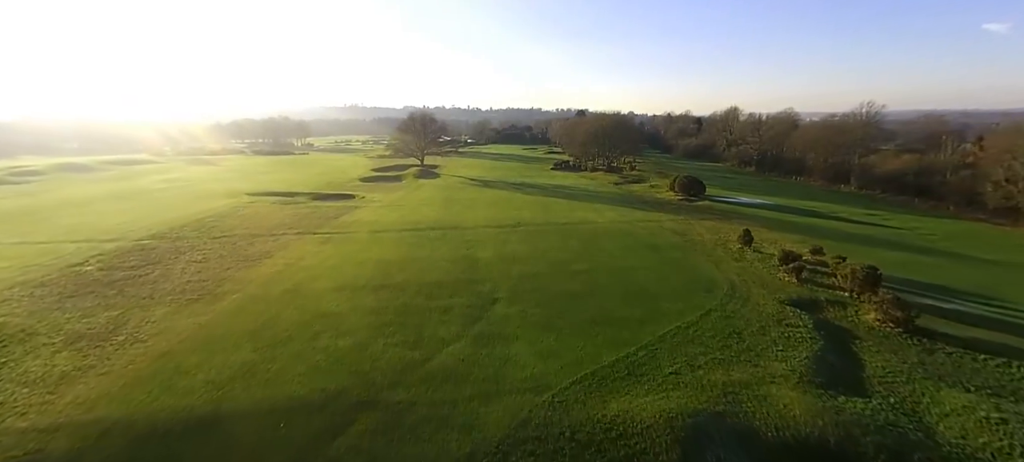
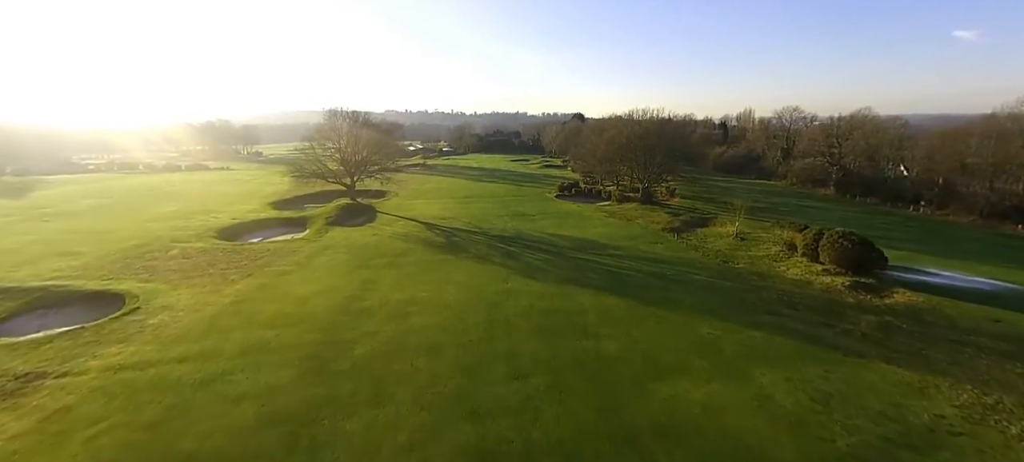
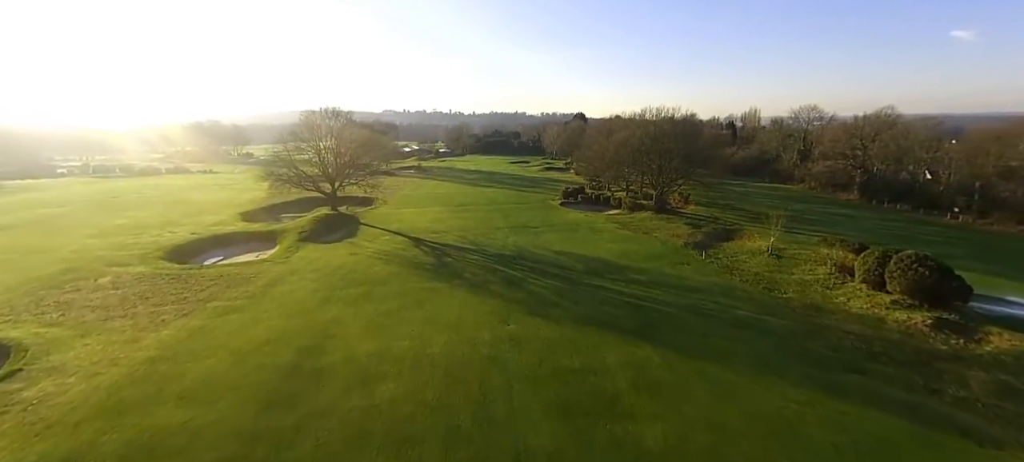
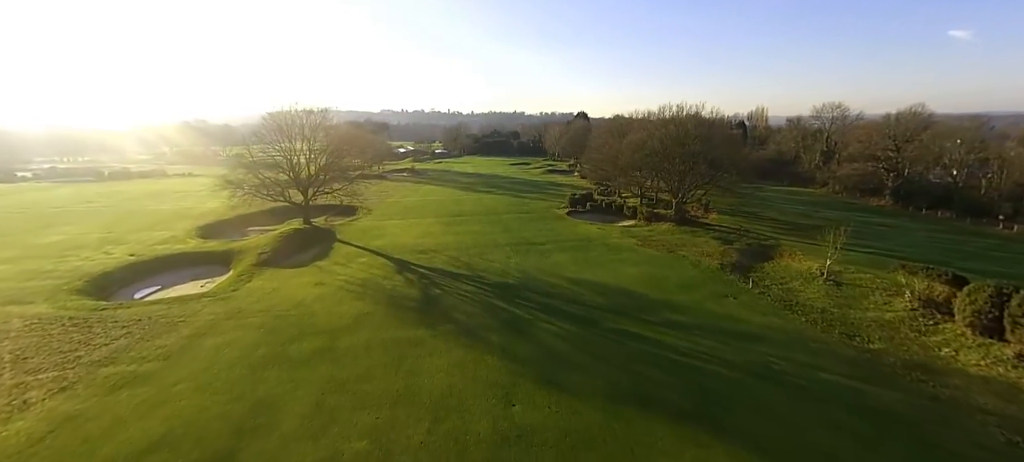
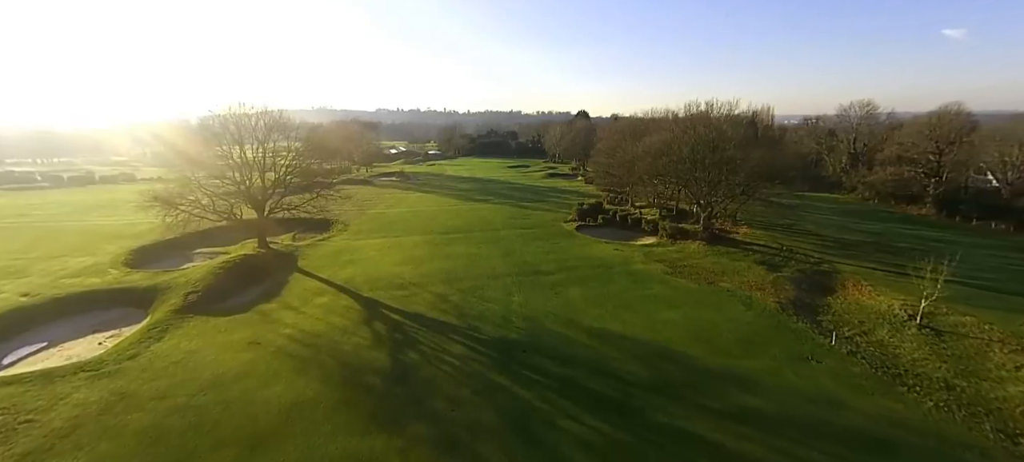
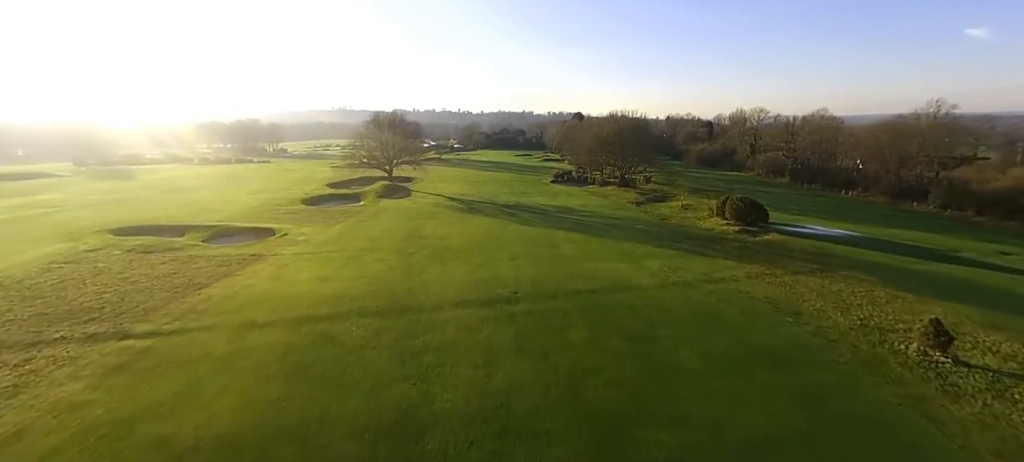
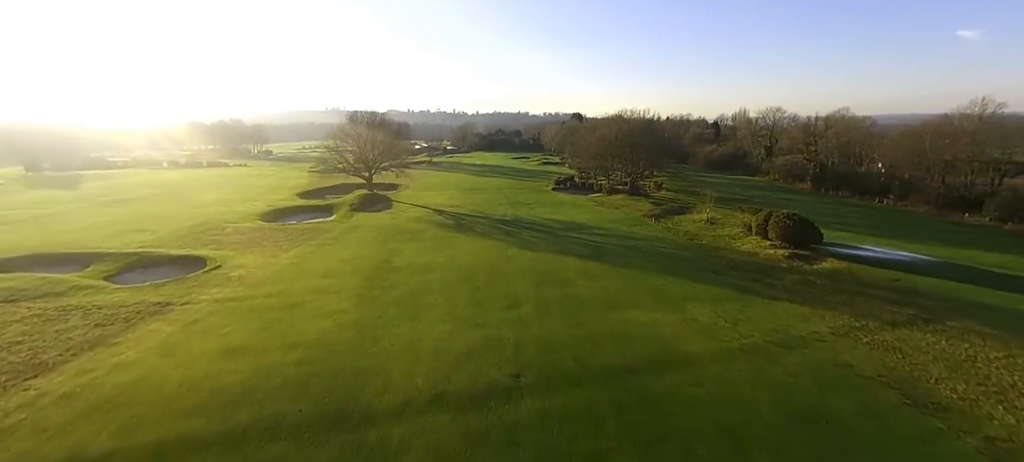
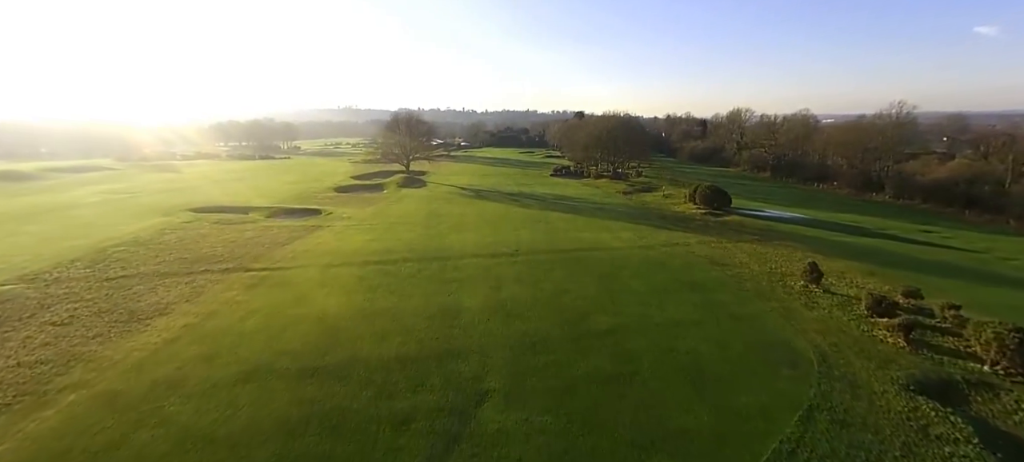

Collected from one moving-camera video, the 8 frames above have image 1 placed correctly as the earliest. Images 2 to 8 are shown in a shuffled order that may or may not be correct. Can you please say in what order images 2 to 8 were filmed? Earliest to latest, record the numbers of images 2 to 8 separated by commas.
8, 6, 7, 2, 3, 4, 5
